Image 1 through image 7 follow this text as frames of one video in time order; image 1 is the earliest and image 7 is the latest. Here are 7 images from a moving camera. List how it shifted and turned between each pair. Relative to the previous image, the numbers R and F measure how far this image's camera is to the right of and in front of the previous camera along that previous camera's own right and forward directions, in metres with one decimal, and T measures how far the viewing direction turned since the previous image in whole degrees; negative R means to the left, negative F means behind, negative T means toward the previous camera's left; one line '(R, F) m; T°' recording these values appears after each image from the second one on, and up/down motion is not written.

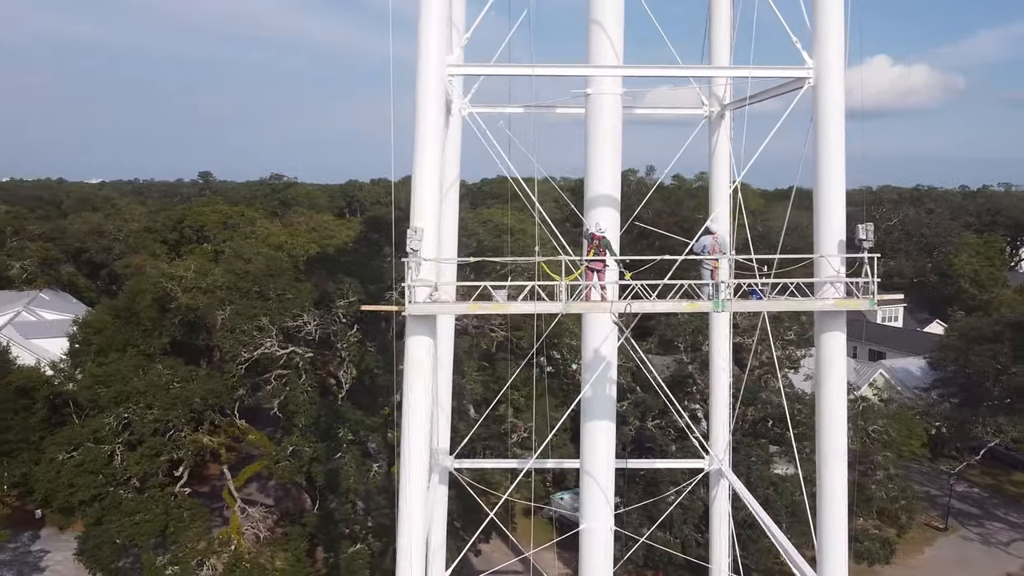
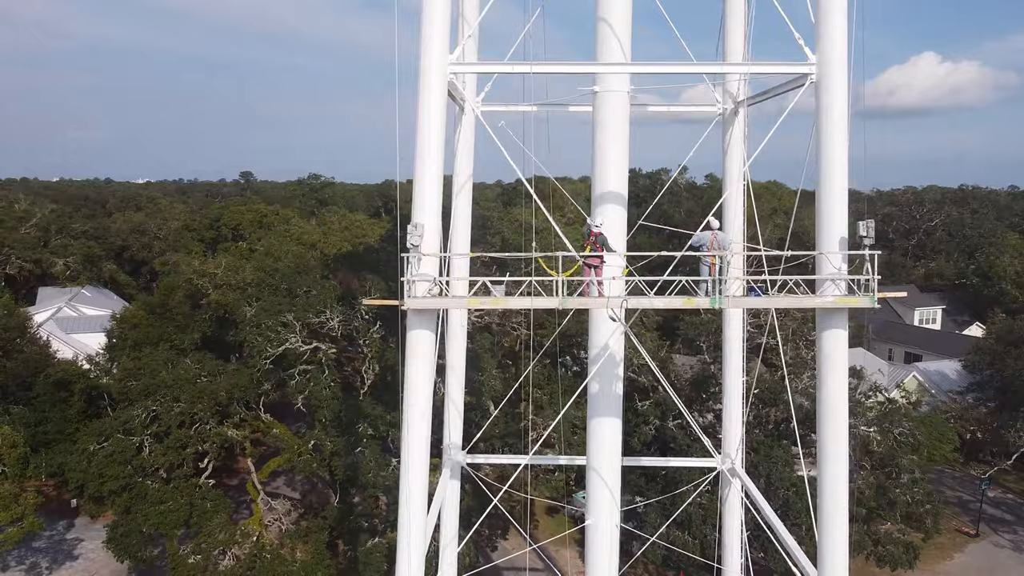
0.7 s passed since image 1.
(+0.5, -0.1) m; -3°
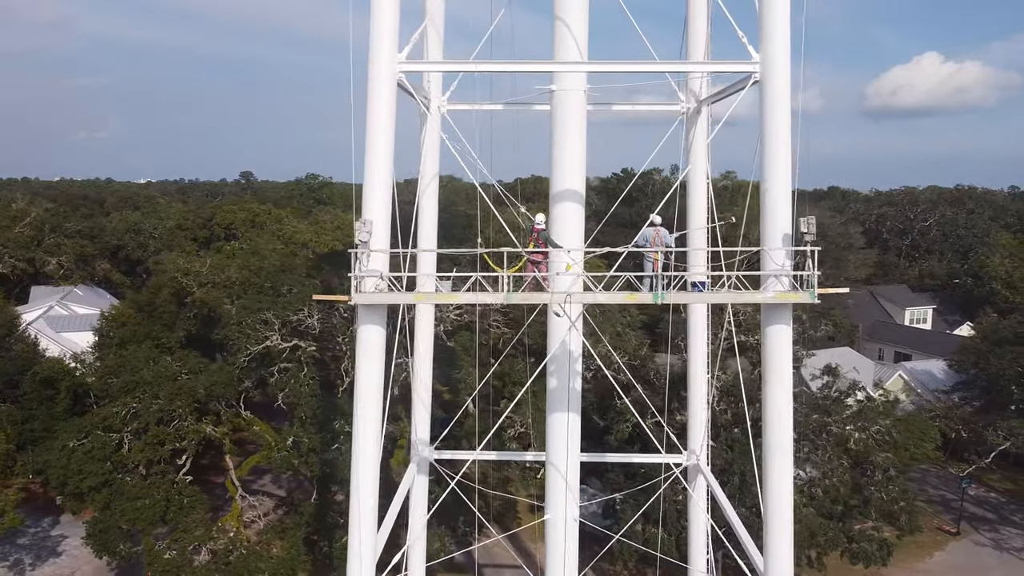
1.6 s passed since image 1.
(+0.7, -0.1) m; 0°
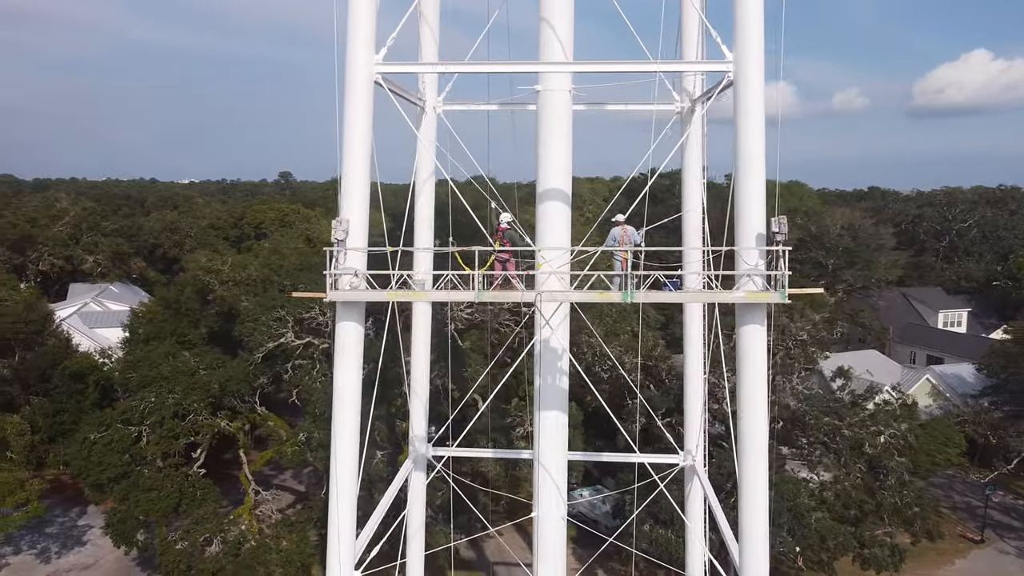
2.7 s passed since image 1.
(+0.9, -0.1) m; -3°
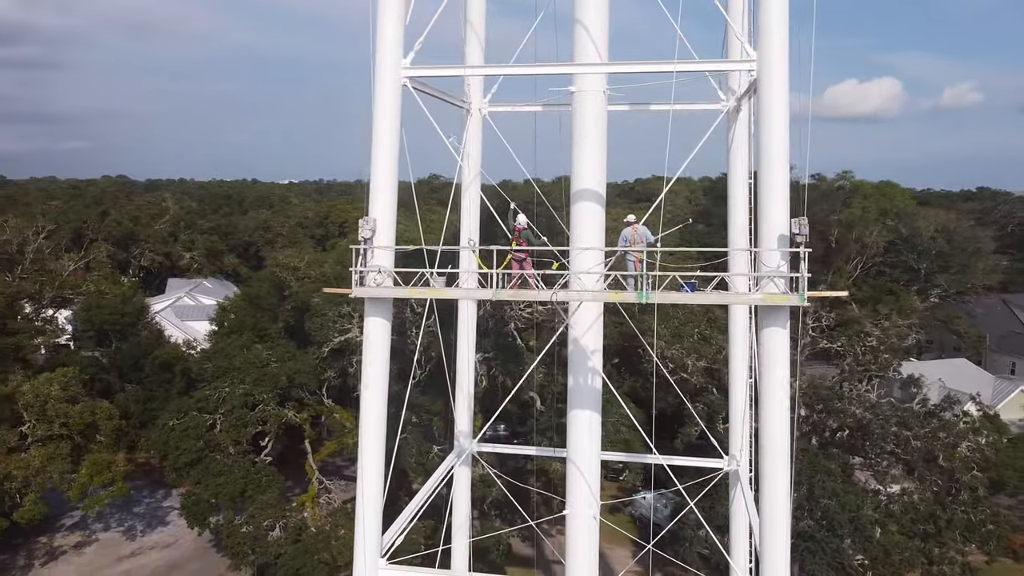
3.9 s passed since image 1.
(+0.9, -0.1) m; -6°
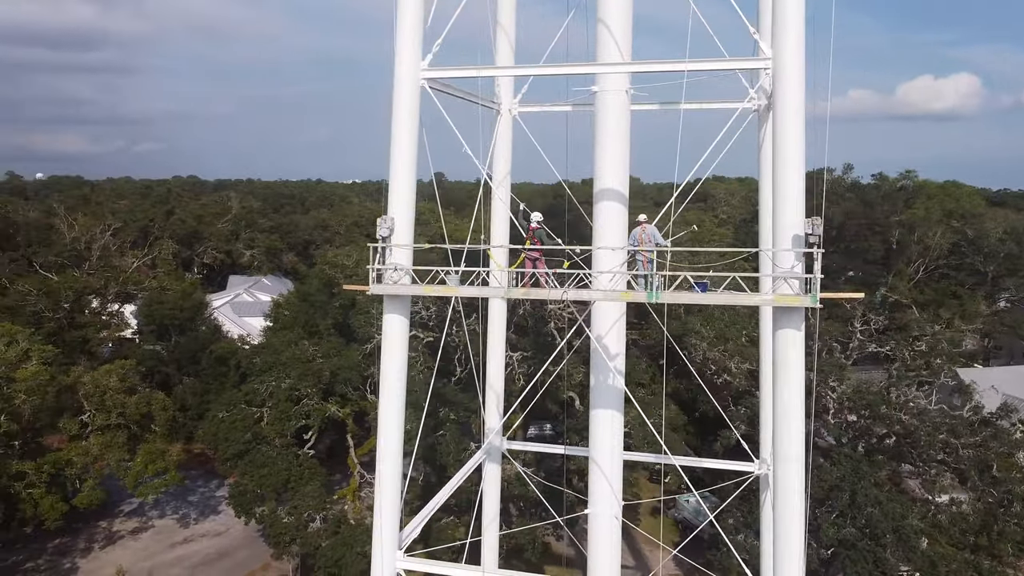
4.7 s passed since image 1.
(+0.6, -0.1) m; -4°
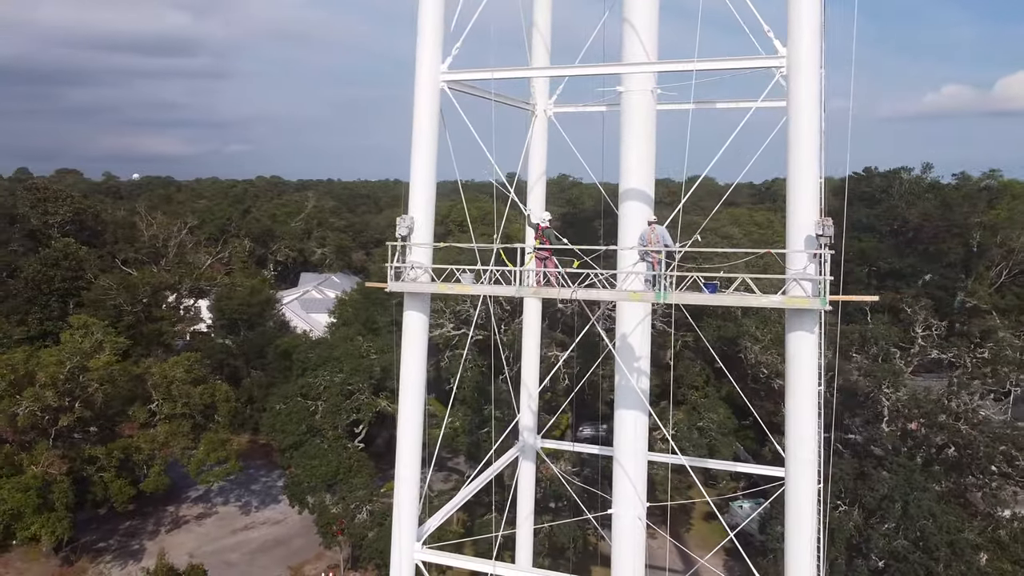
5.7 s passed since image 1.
(+0.9, -0.1) m; -5°
